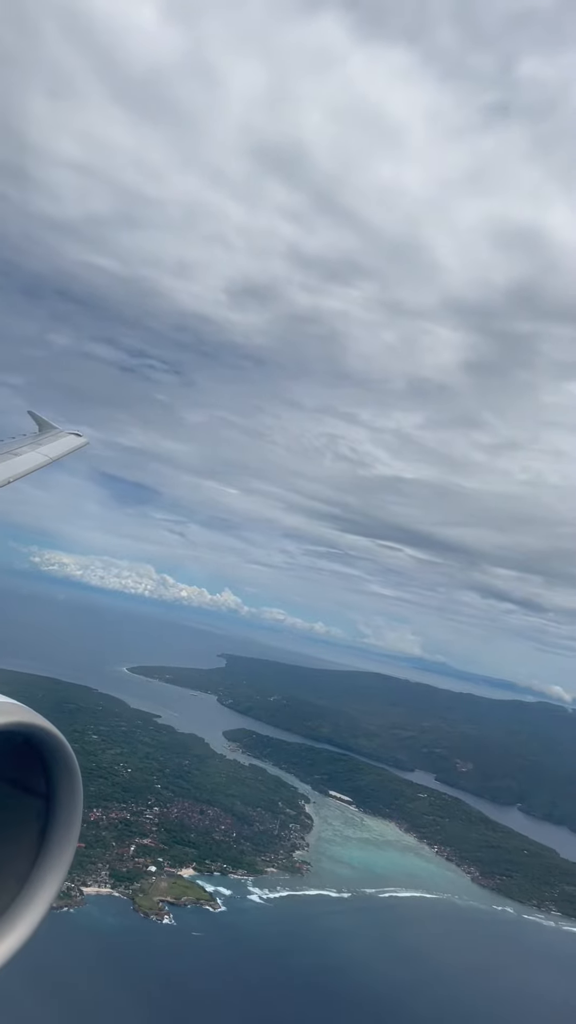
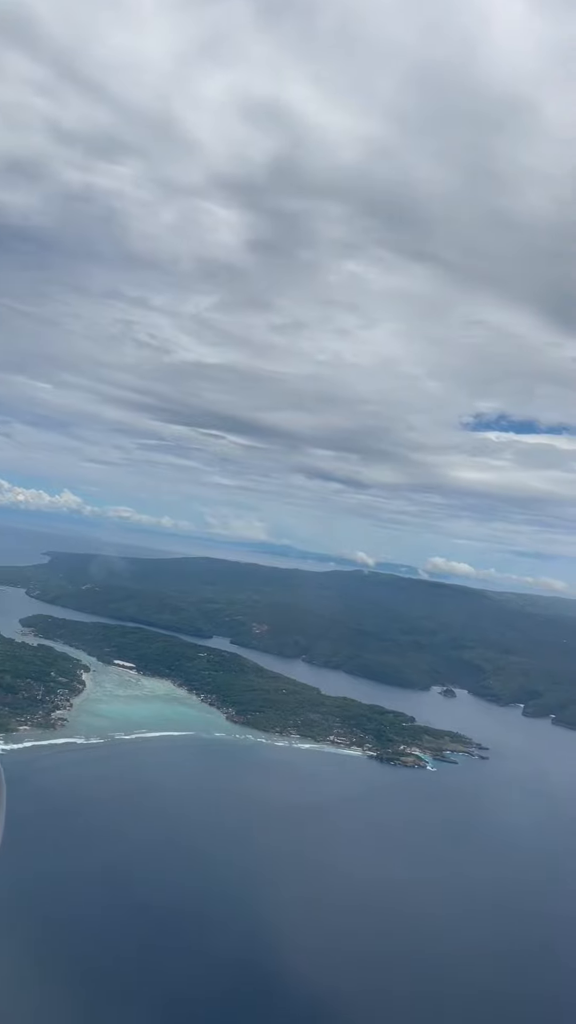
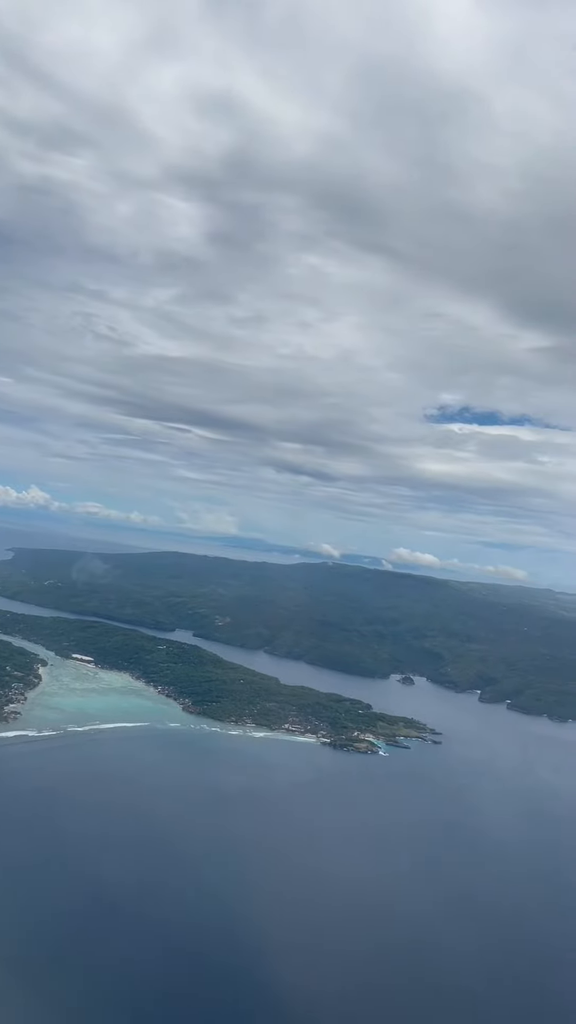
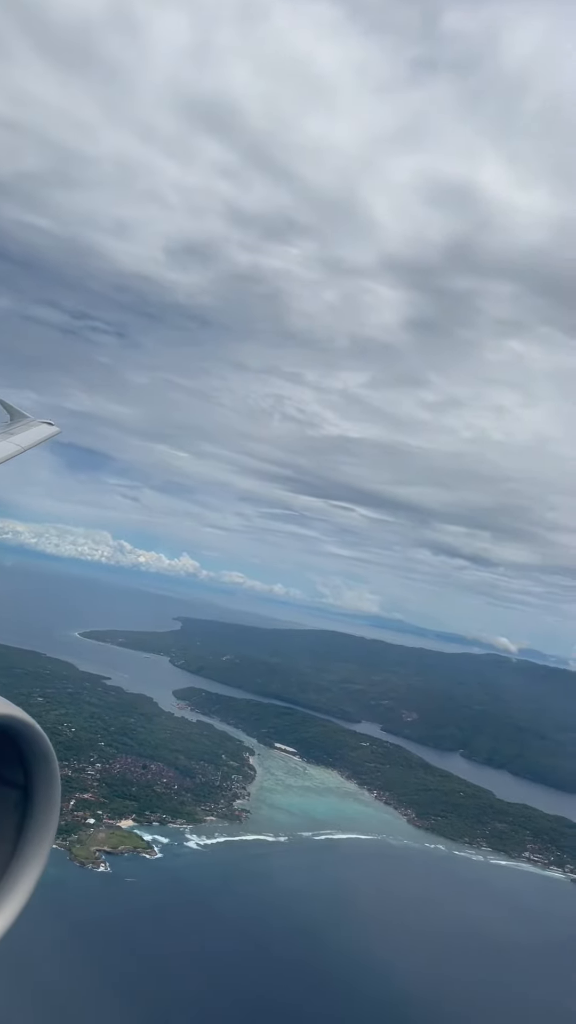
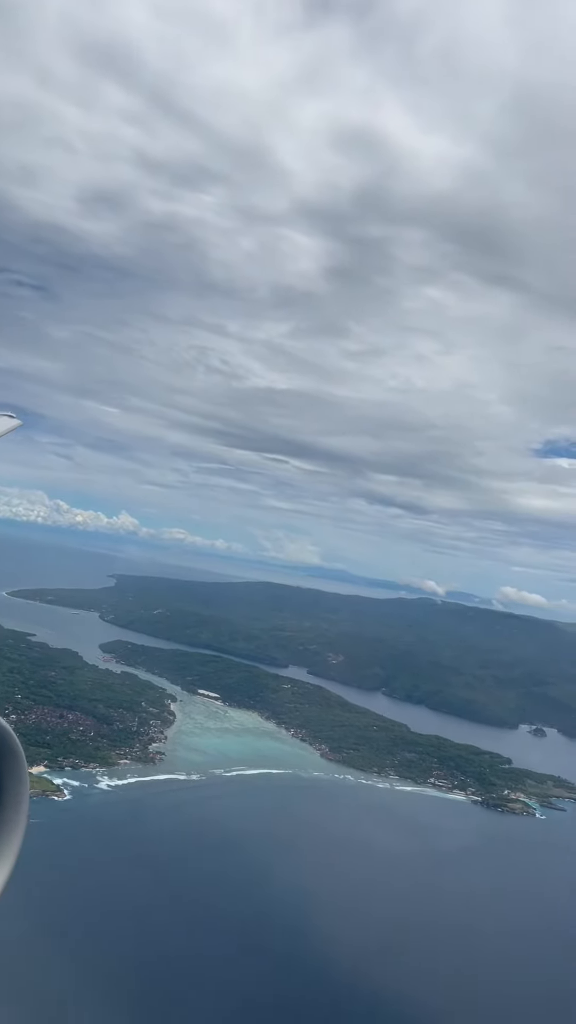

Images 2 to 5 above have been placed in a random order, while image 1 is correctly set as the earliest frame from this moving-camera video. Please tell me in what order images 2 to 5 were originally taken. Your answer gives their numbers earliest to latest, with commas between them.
4, 5, 2, 3
